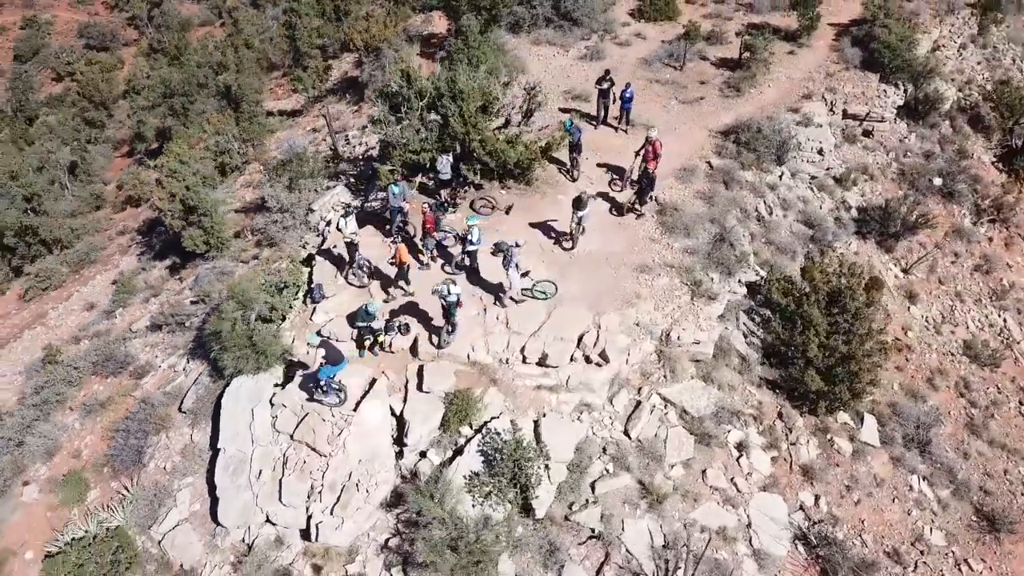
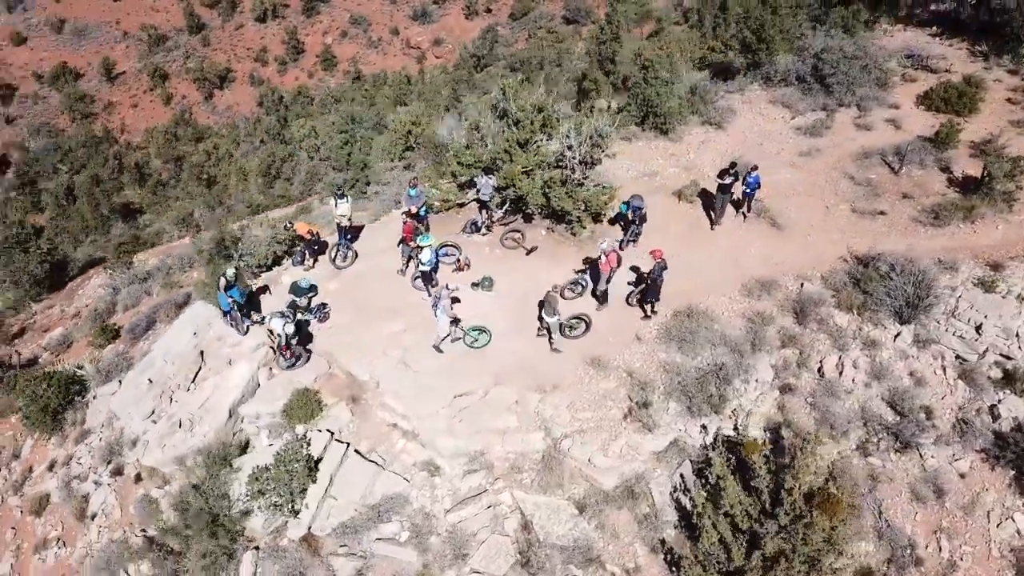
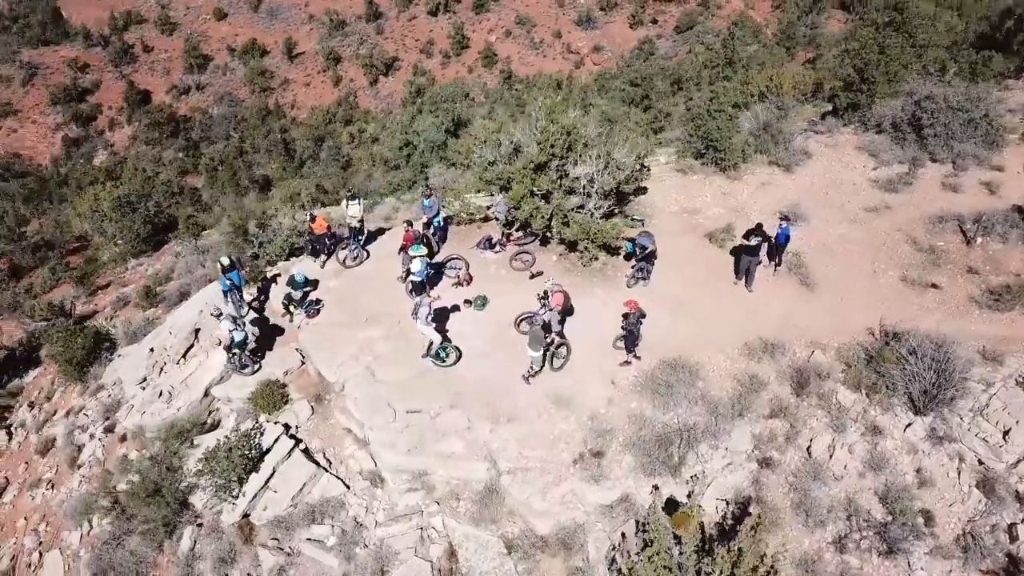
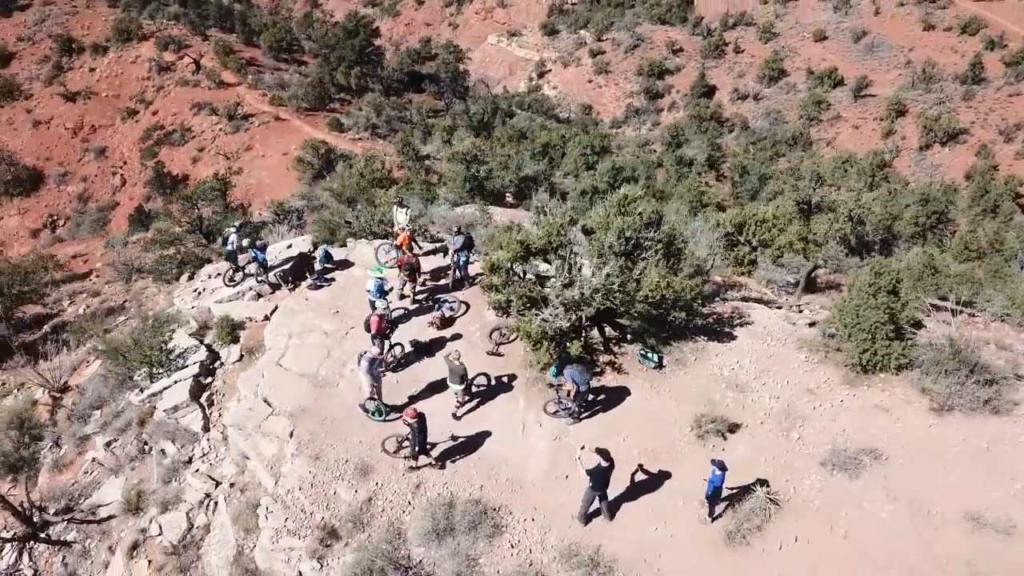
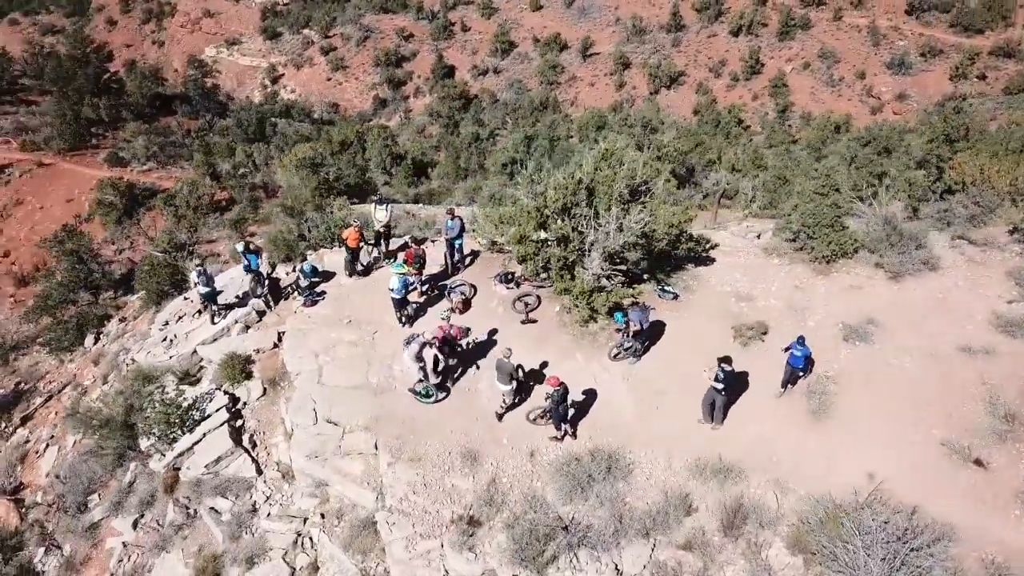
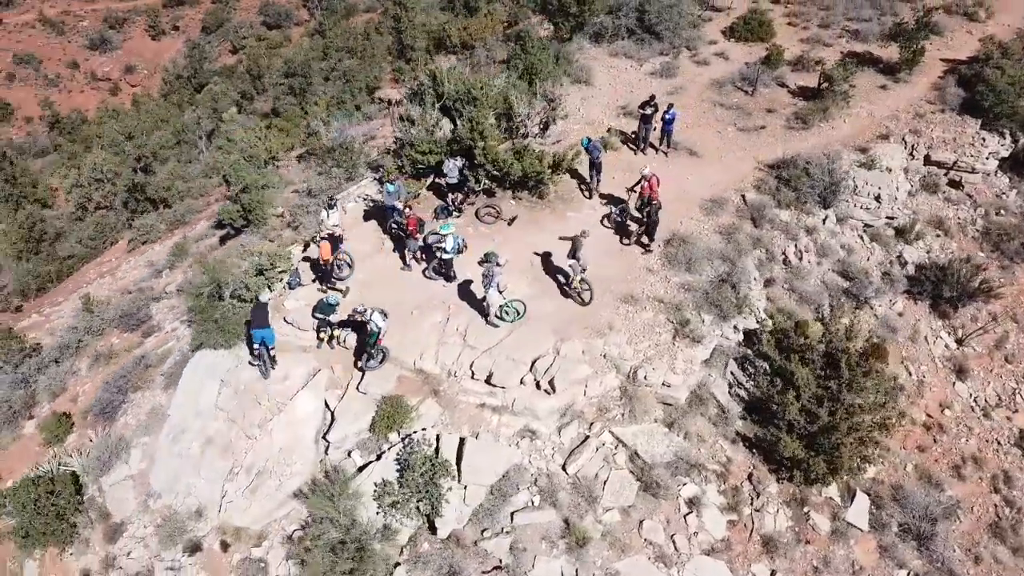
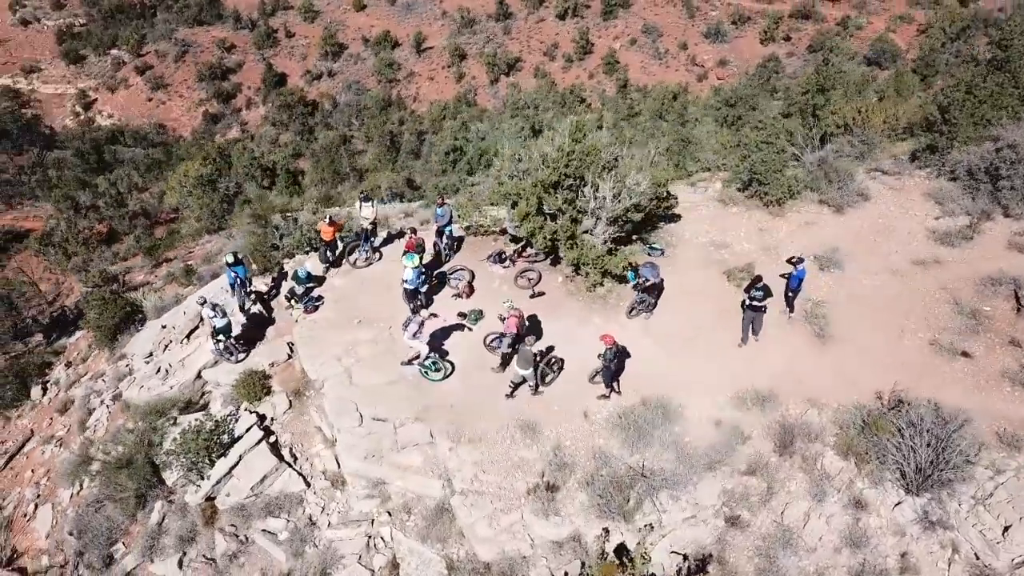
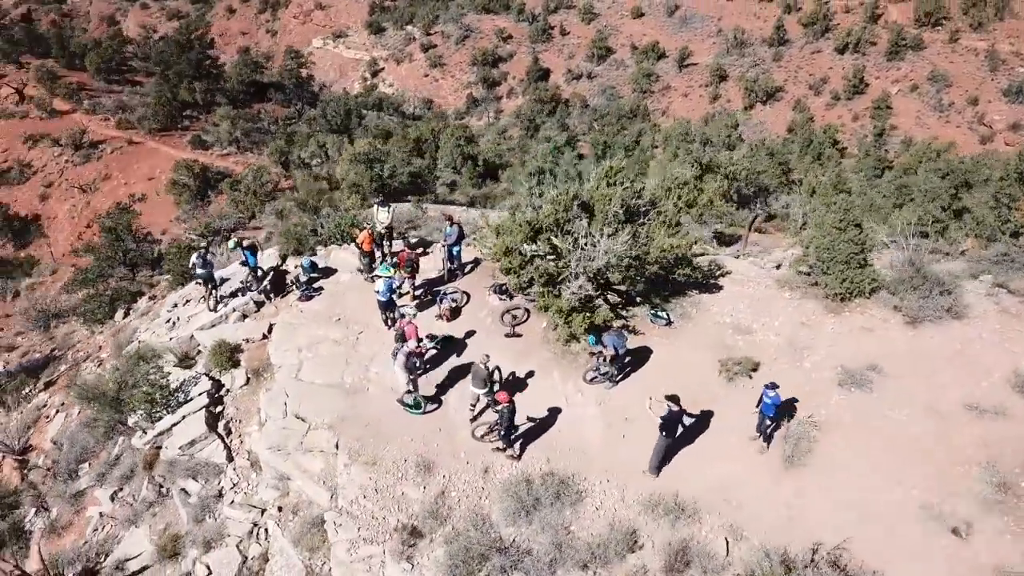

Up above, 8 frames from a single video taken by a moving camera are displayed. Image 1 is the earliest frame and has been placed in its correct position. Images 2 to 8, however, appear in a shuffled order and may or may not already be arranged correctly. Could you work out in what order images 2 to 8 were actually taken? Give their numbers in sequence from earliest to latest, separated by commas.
6, 2, 3, 7, 5, 8, 4
